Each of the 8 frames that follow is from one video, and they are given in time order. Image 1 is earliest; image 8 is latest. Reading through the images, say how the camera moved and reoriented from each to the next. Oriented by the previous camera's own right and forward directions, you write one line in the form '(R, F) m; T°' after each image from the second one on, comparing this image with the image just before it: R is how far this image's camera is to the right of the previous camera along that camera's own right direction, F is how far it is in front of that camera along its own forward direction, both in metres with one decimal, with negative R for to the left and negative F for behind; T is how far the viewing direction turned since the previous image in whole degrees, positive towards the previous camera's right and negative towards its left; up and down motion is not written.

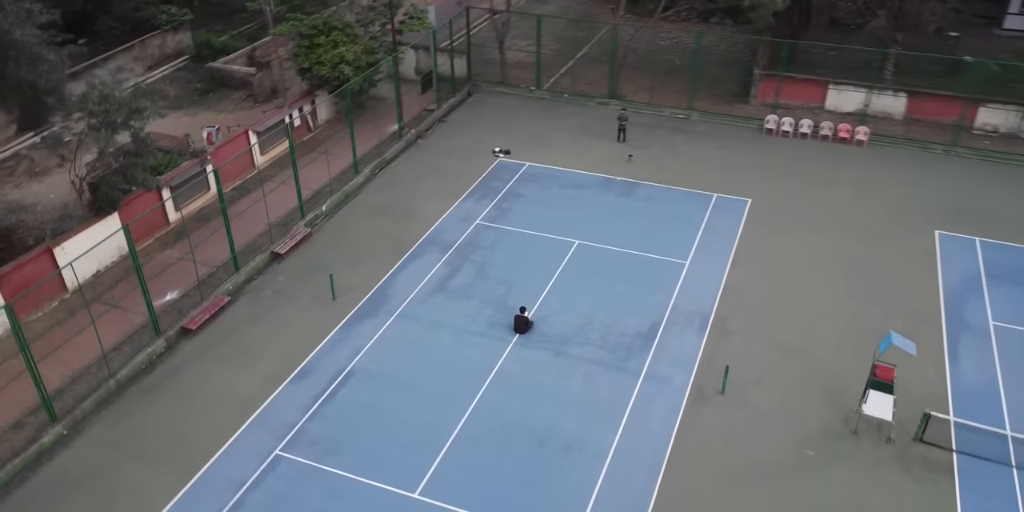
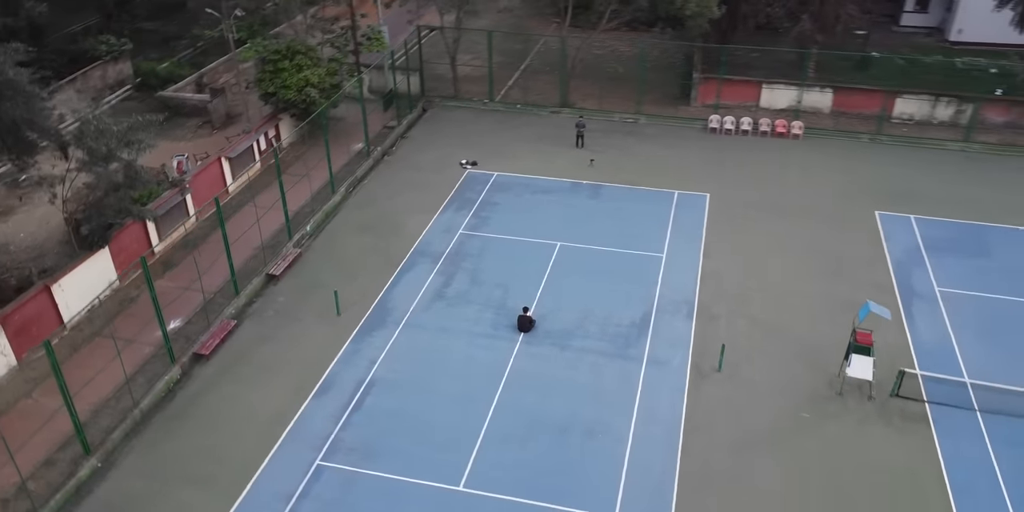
(-1.6, -0.8) m; +6°
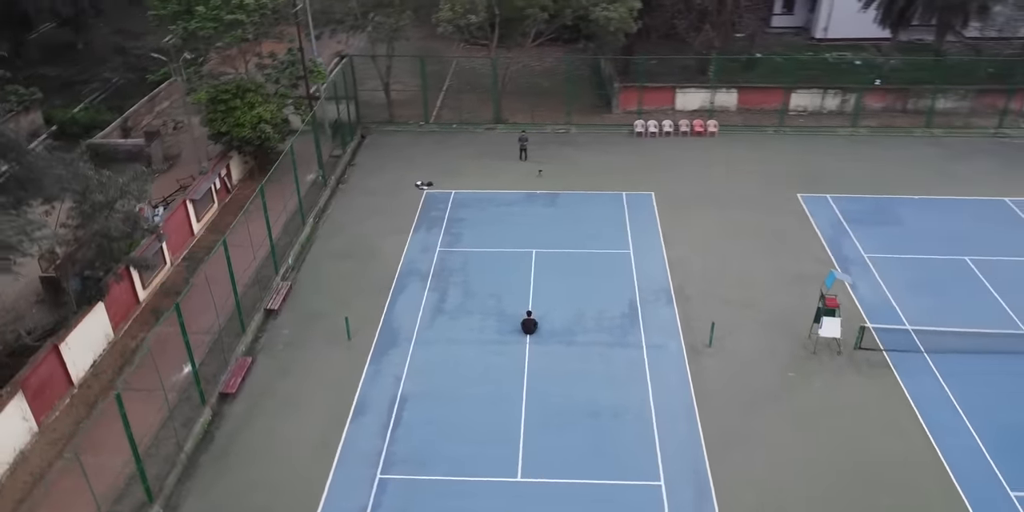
(-2.6, -1.0) m; +9°
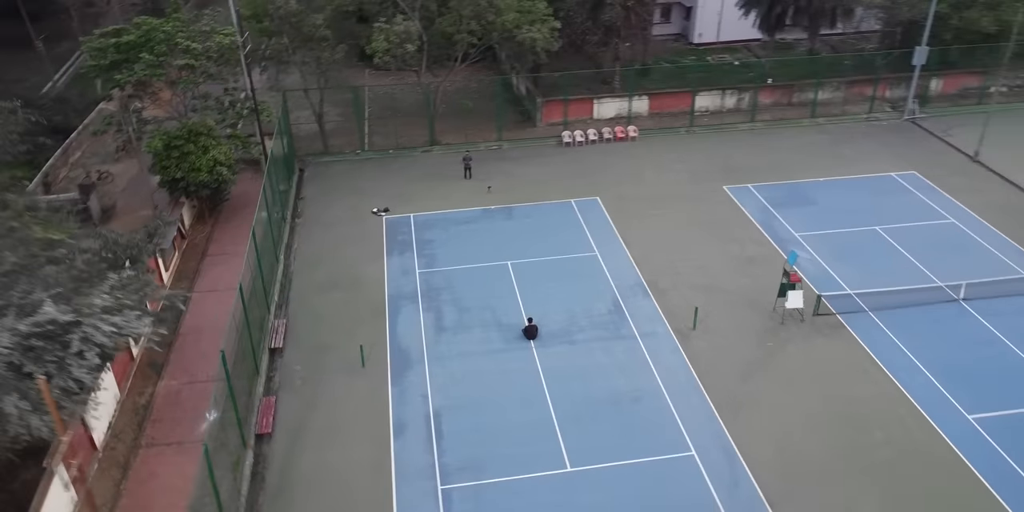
(-2.9, -0.9) m; +10°
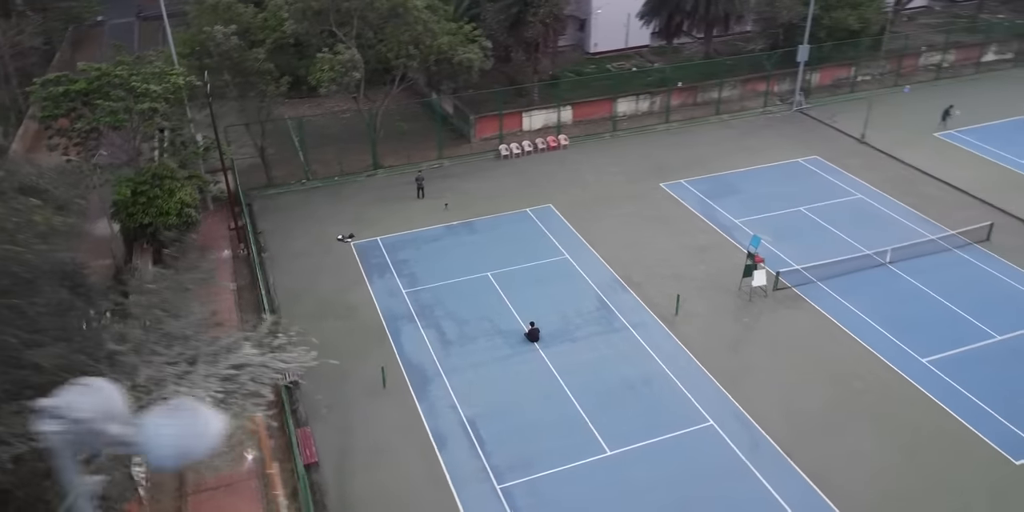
(-3.0, -0.8) m; +10°
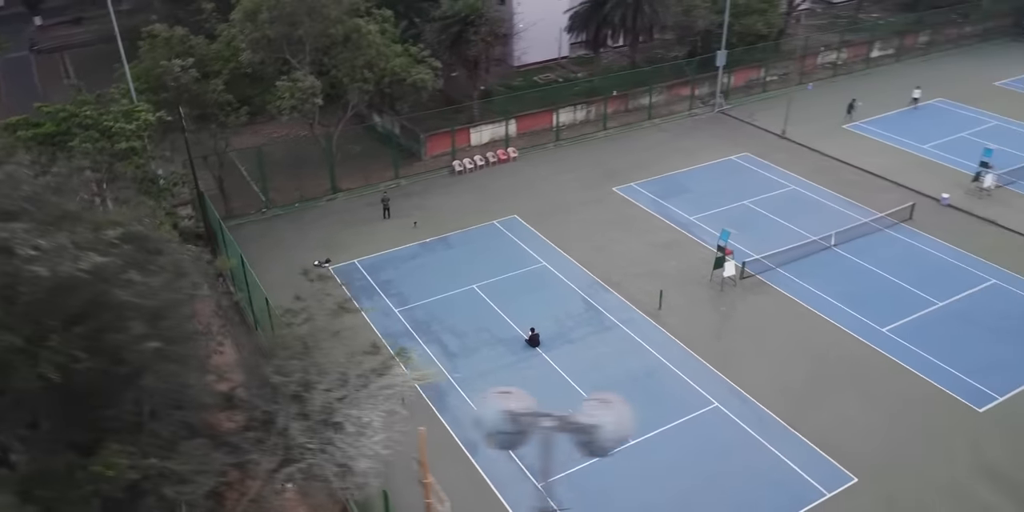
(-2.5, -0.7) m; +8°
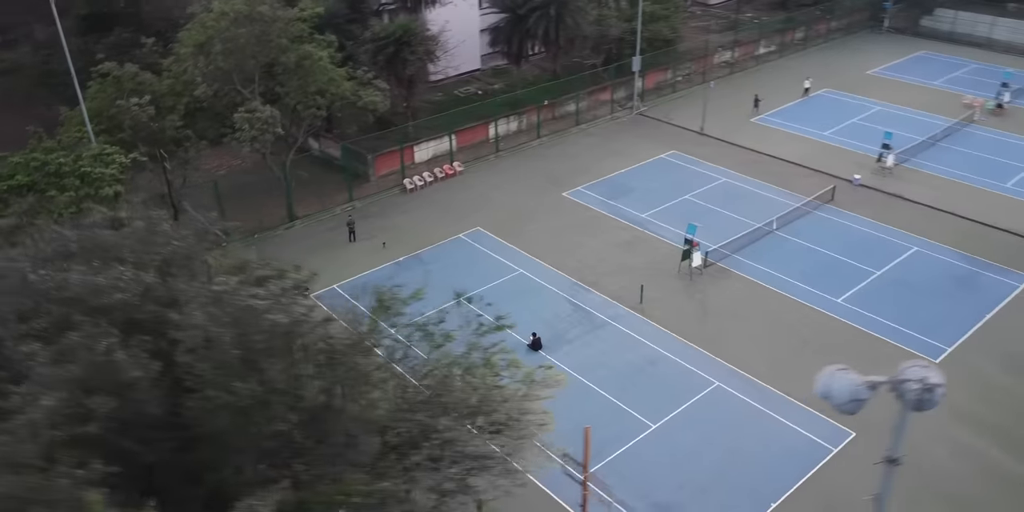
(-3.0, -0.6) m; +9°
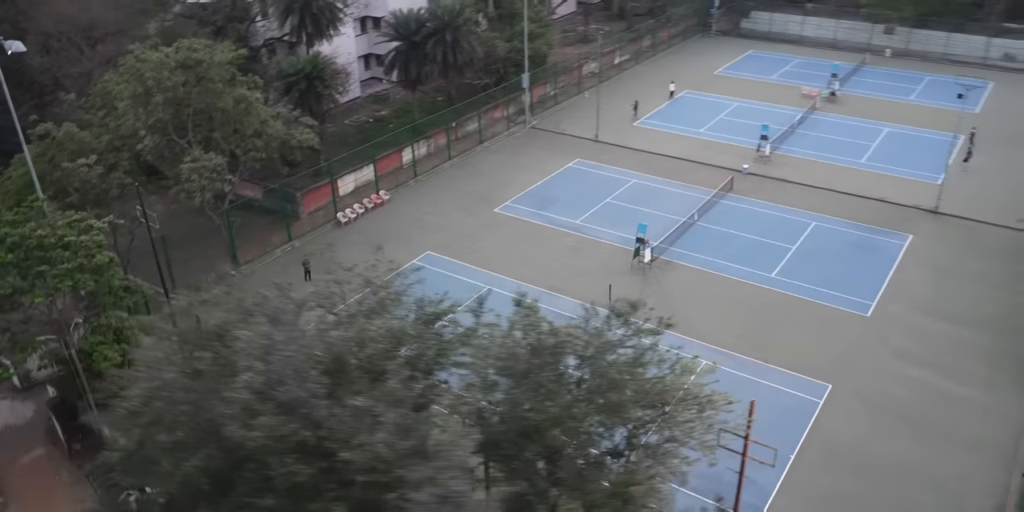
(-4.4, -0.6) m; +13°
